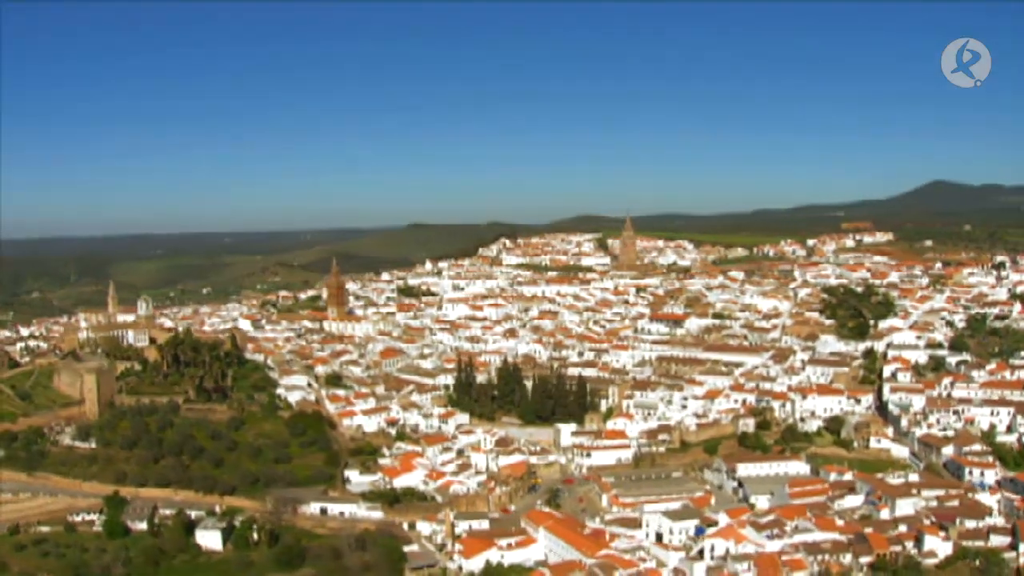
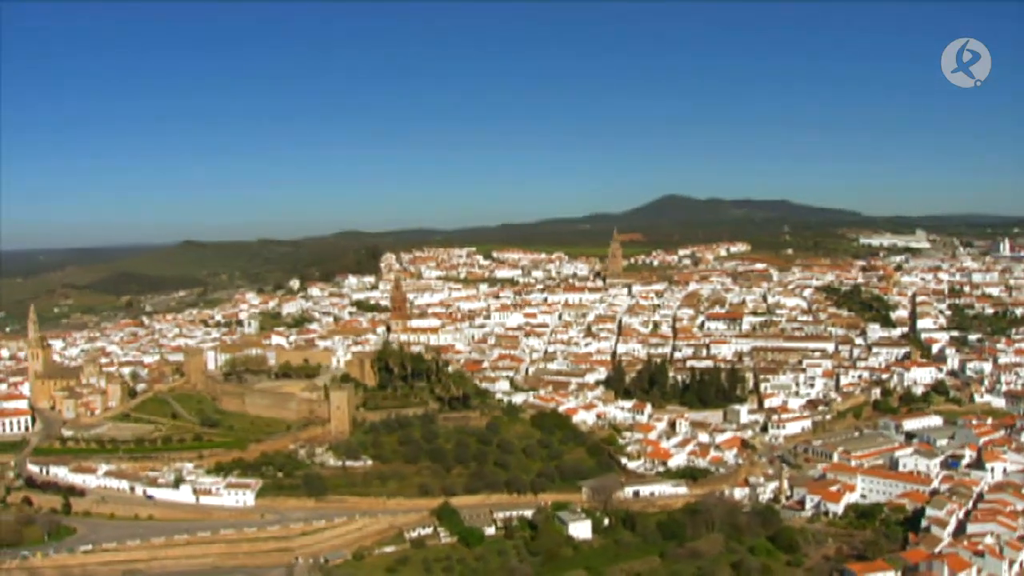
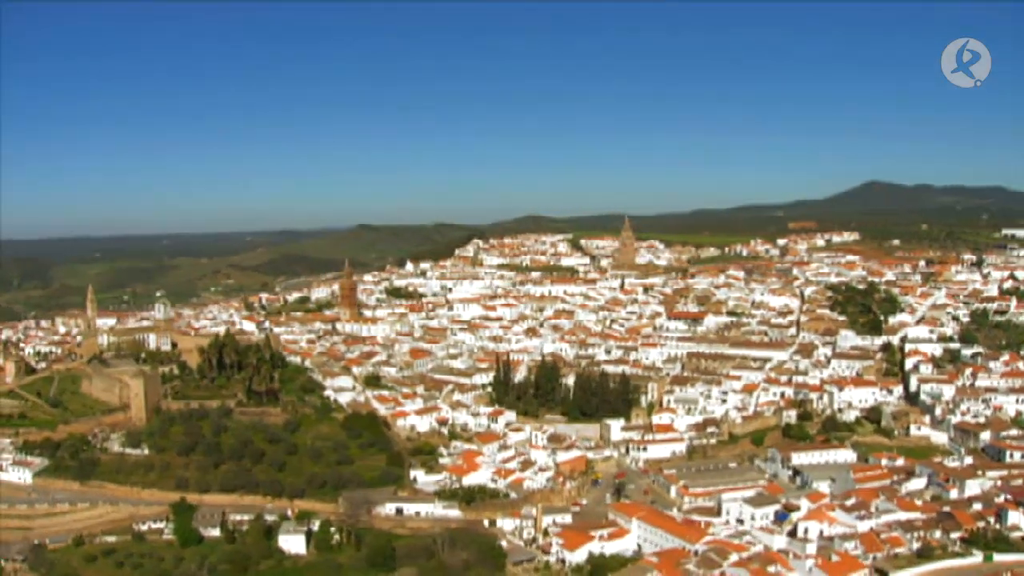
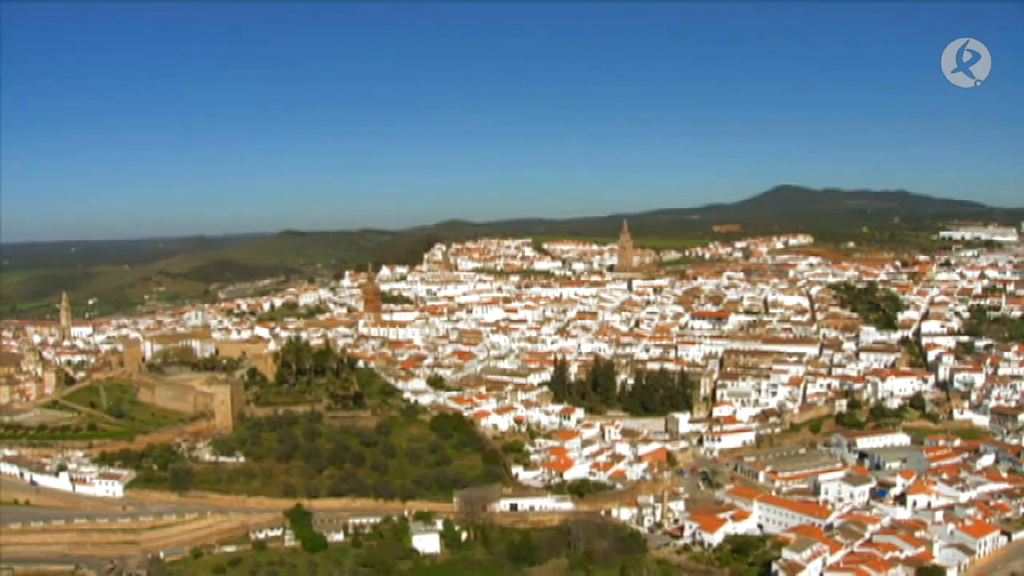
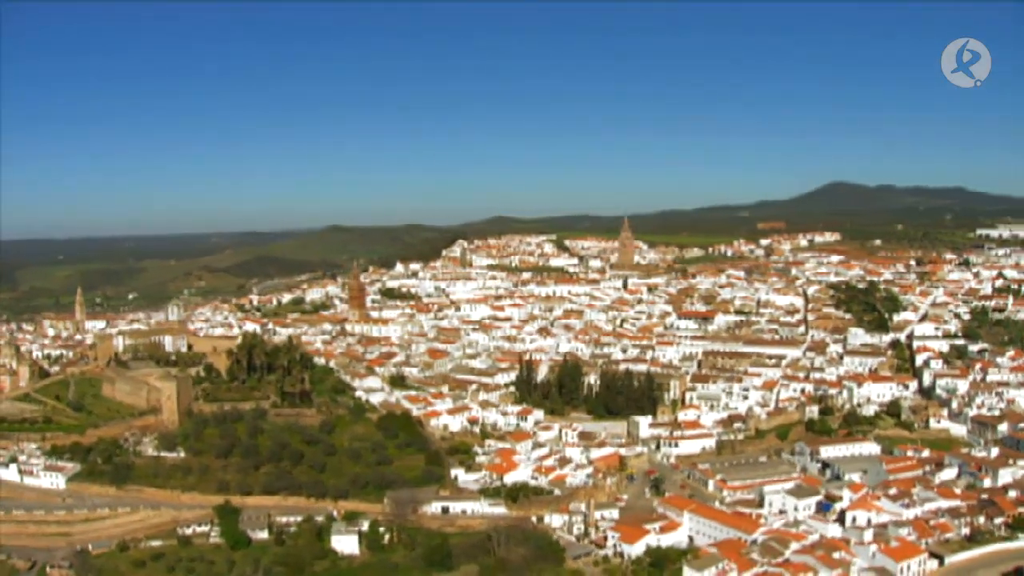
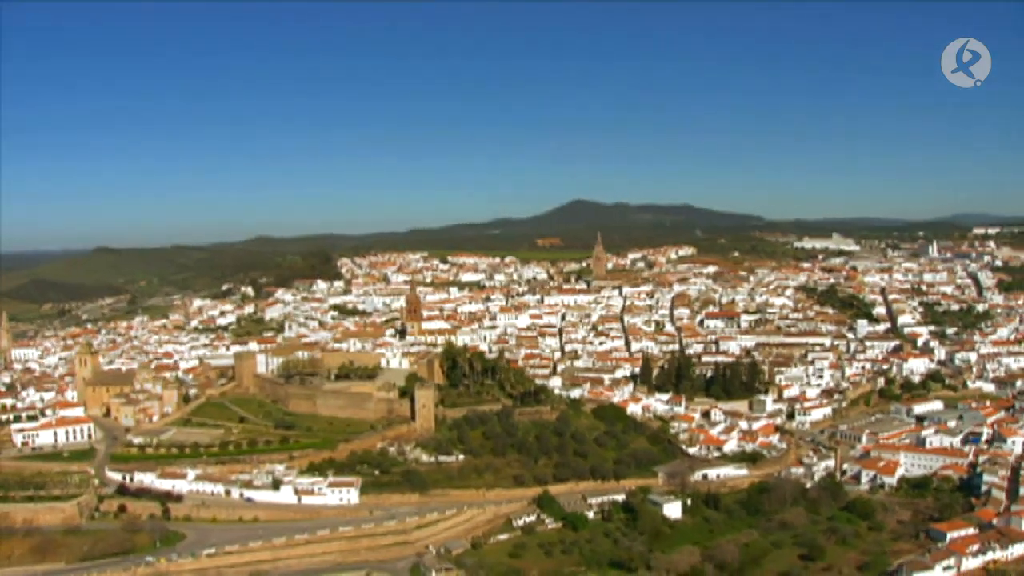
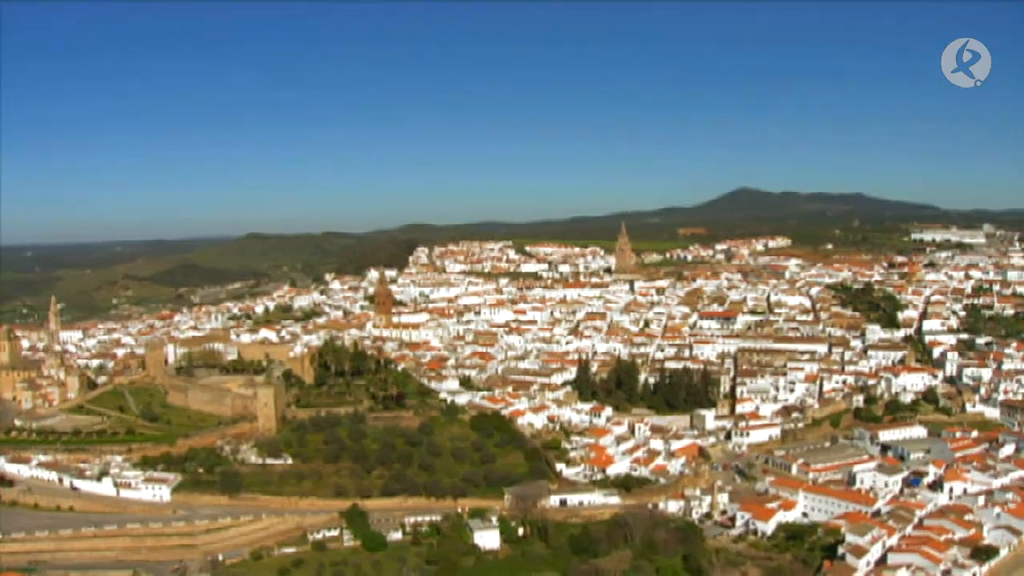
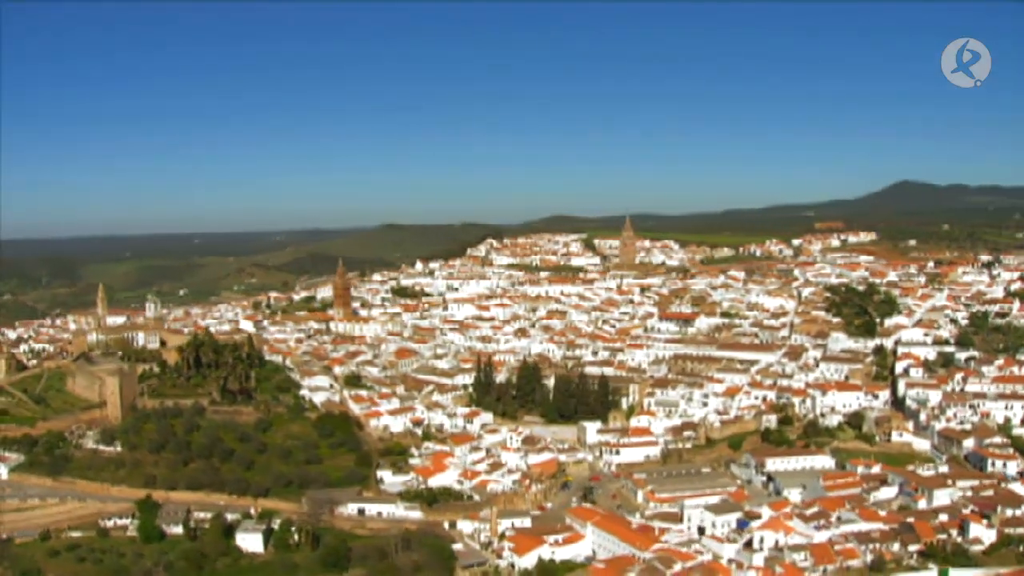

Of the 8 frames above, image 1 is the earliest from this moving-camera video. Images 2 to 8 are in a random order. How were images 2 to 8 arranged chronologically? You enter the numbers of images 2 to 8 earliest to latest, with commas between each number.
8, 3, 5, 4, 7, 2, 6
